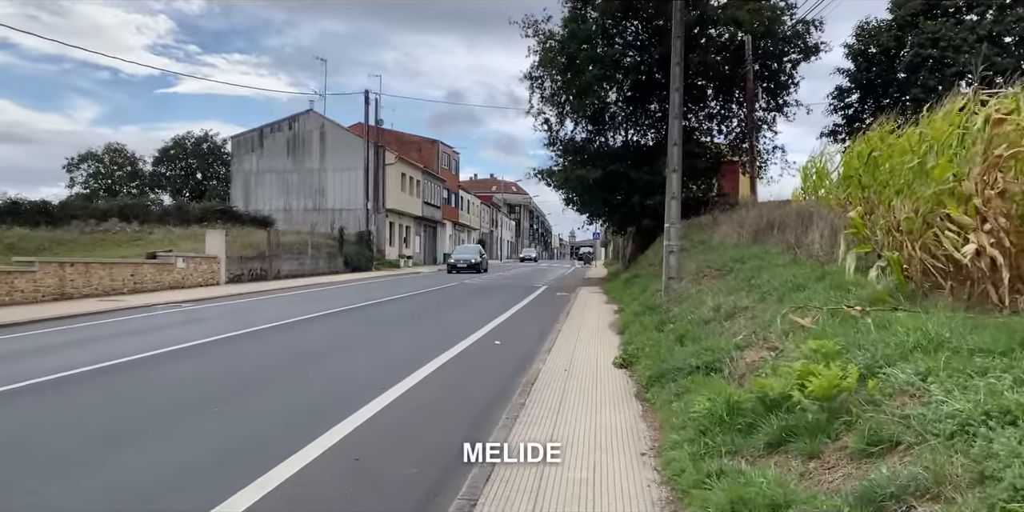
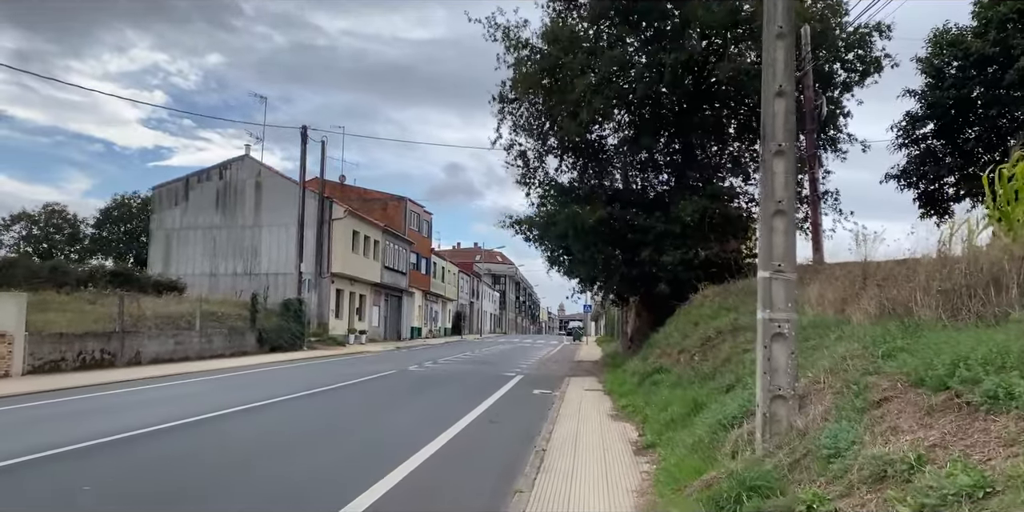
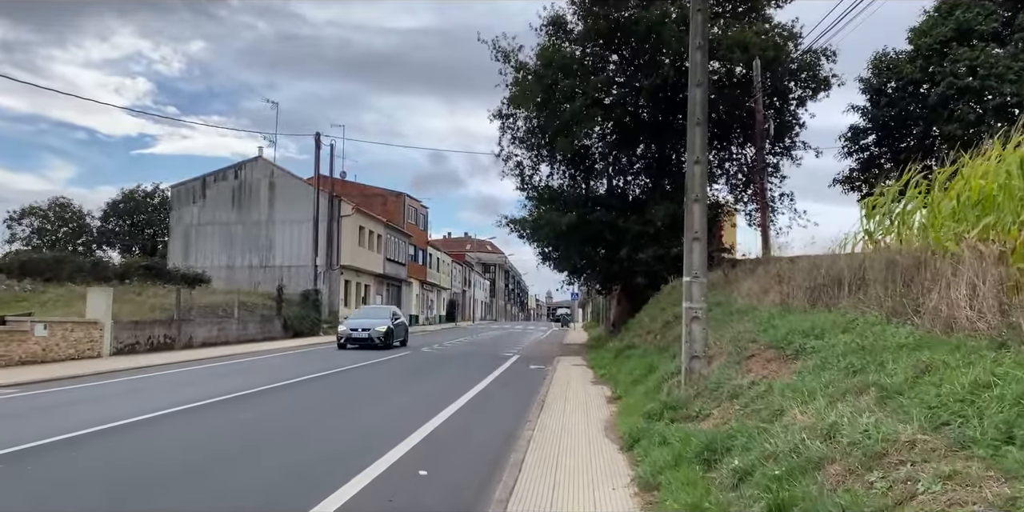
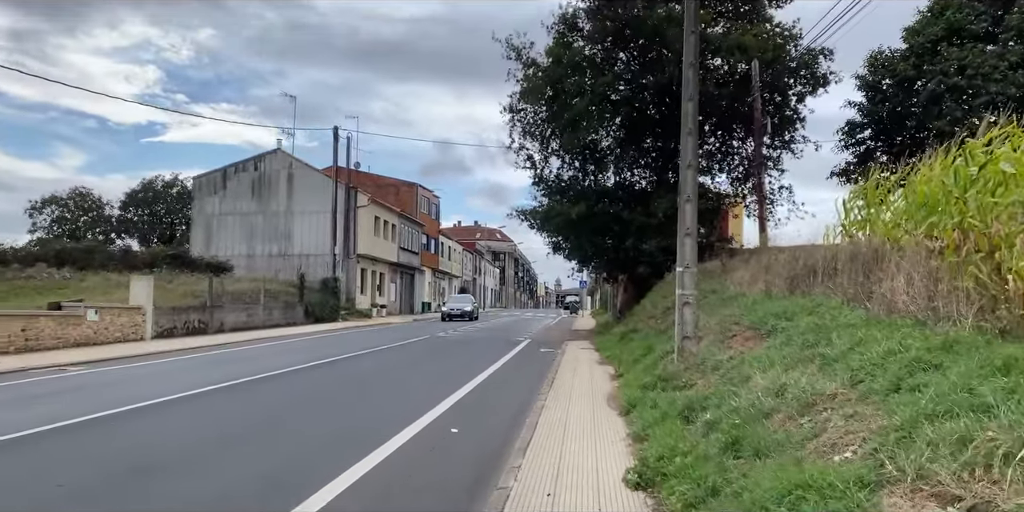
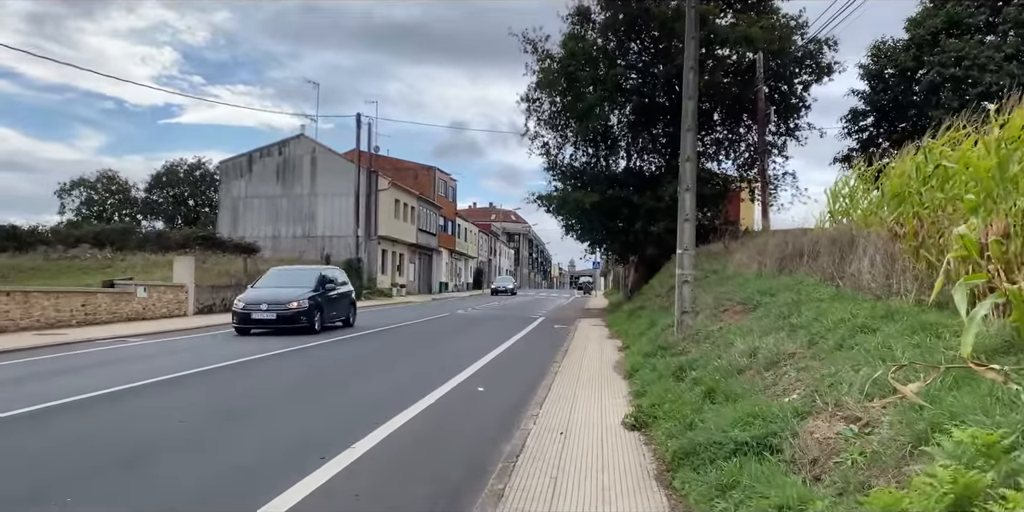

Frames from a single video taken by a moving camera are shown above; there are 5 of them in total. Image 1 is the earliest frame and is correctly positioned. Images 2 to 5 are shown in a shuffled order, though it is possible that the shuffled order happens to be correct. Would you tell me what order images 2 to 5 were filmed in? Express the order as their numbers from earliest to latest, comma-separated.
5, 4, 3, 2
